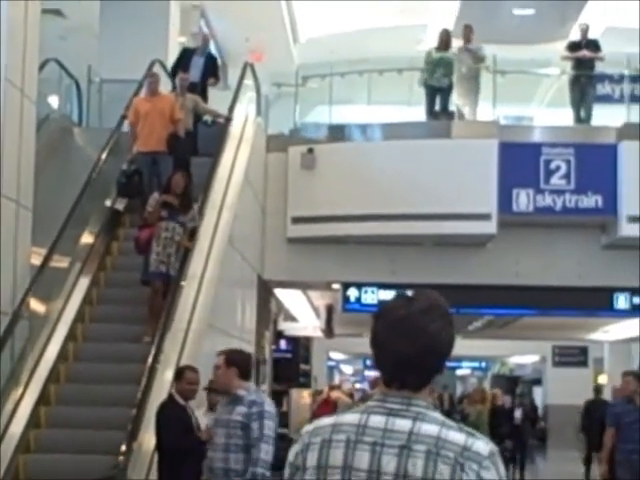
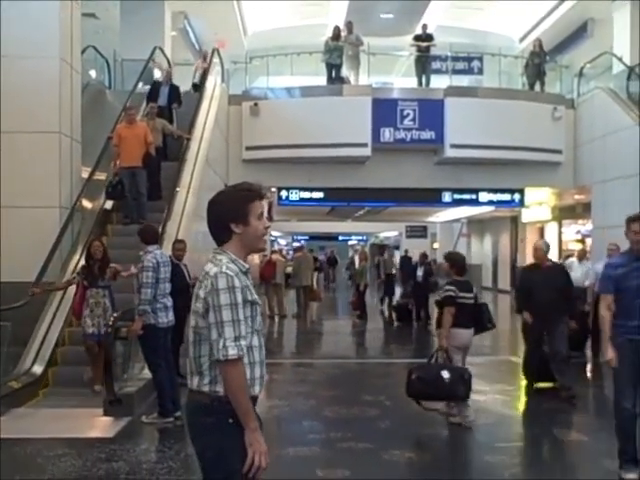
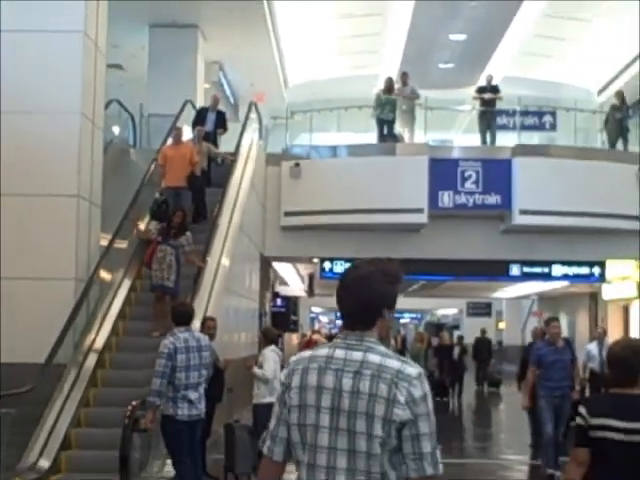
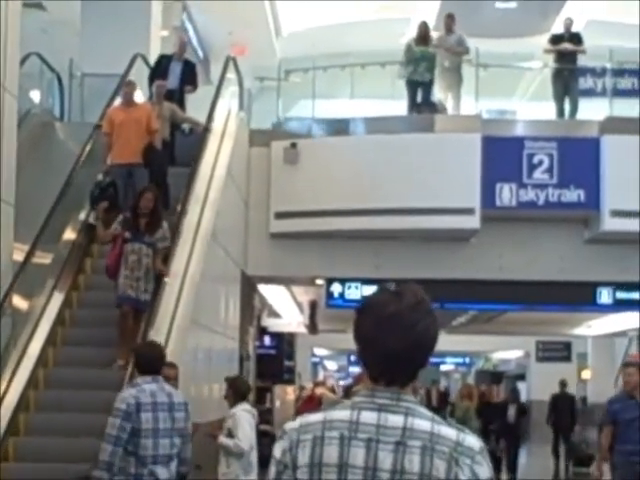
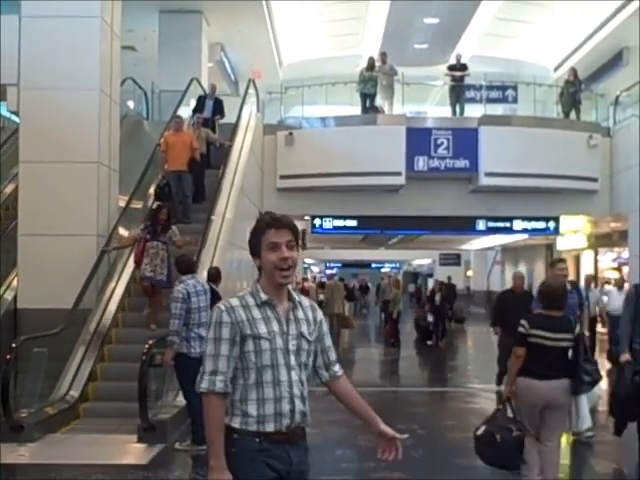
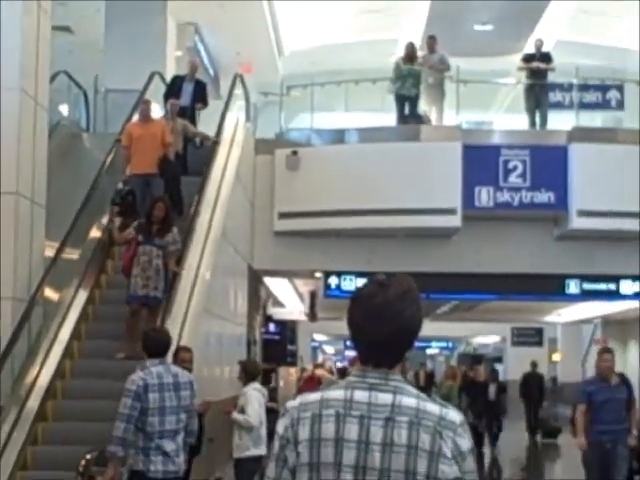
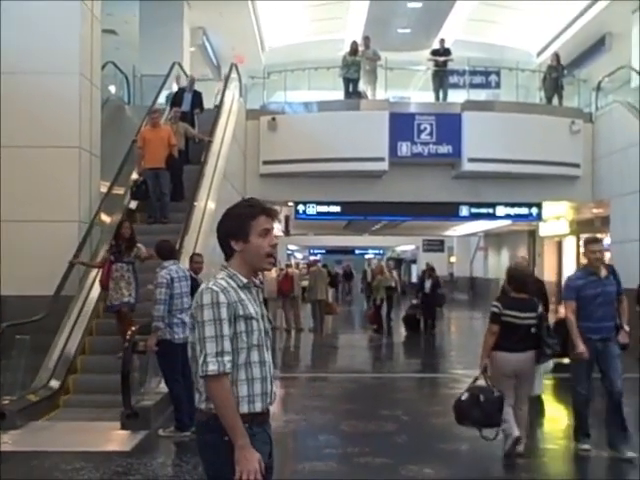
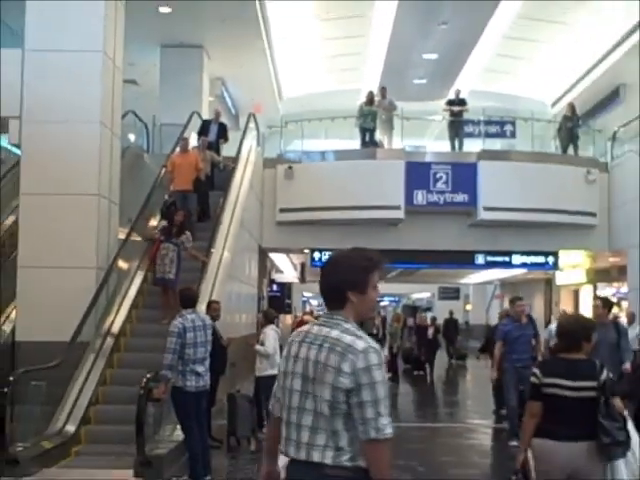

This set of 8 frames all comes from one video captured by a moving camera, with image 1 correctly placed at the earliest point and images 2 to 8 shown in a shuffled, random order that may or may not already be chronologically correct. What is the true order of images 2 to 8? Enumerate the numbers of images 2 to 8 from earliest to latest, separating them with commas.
4, 6, 3, 8, 5, 7, 2
